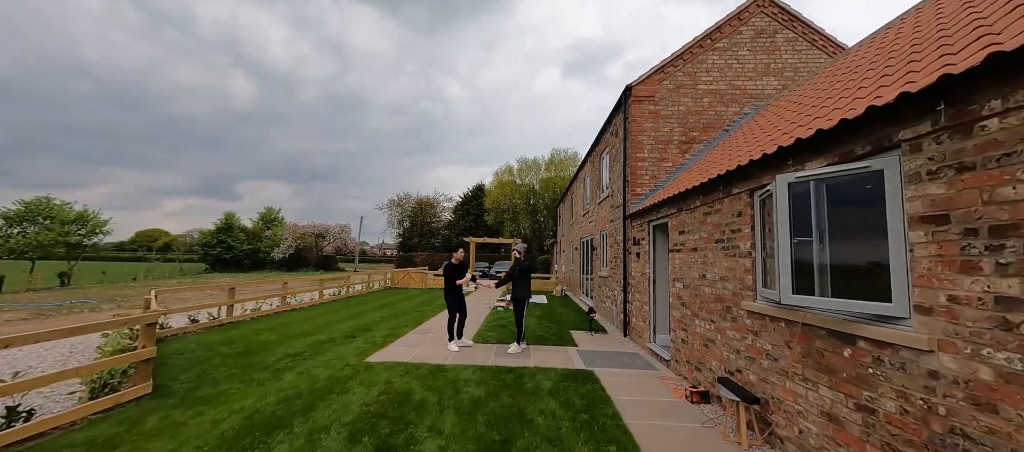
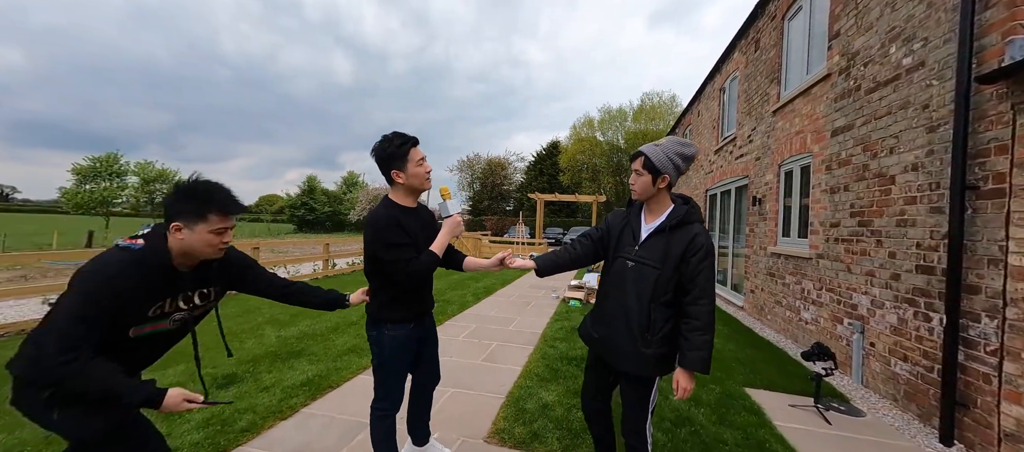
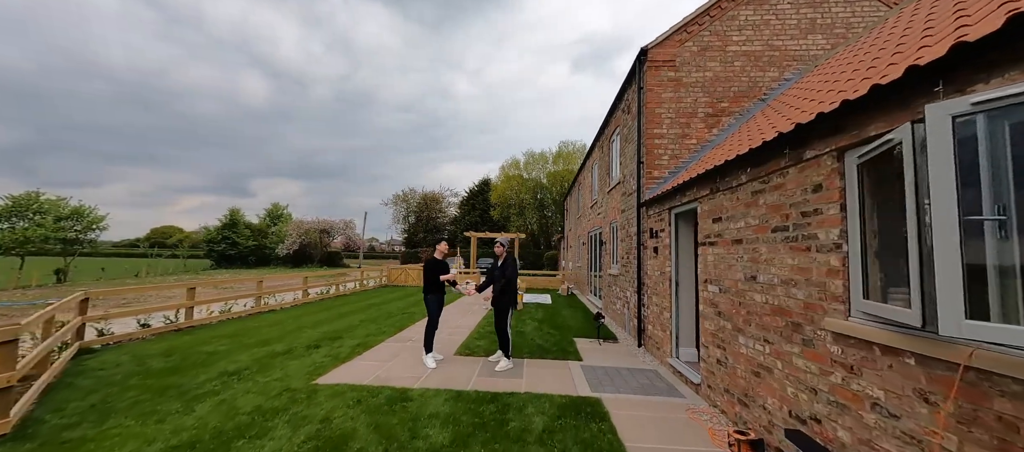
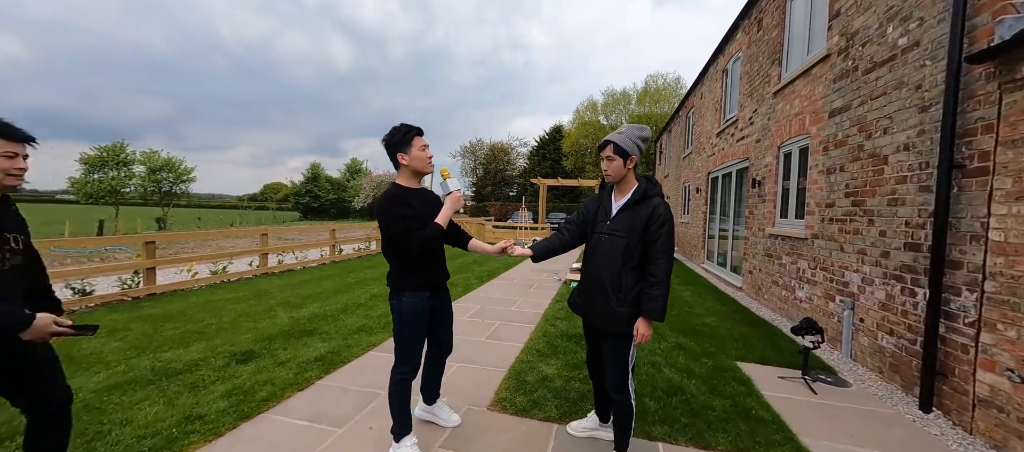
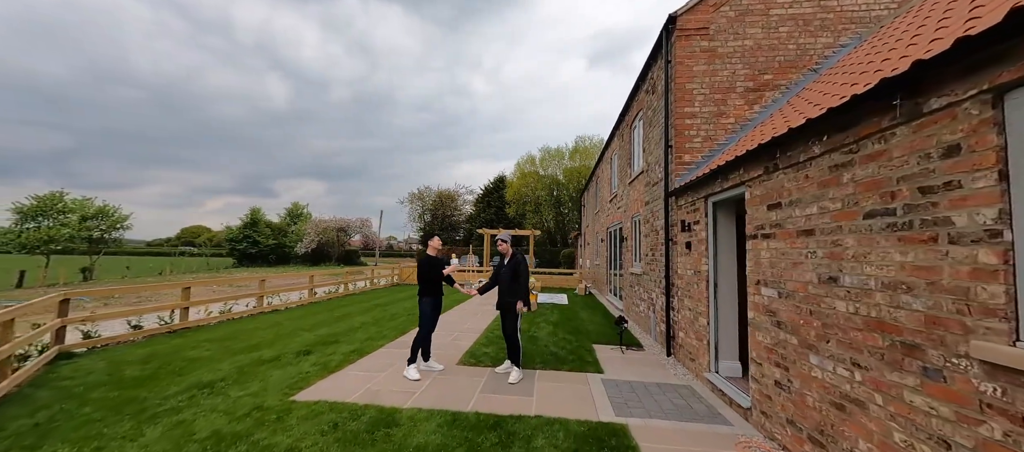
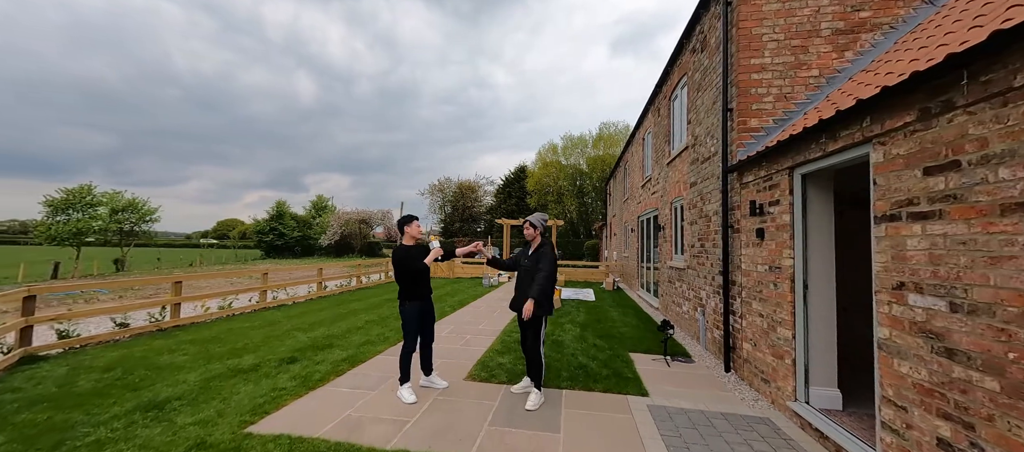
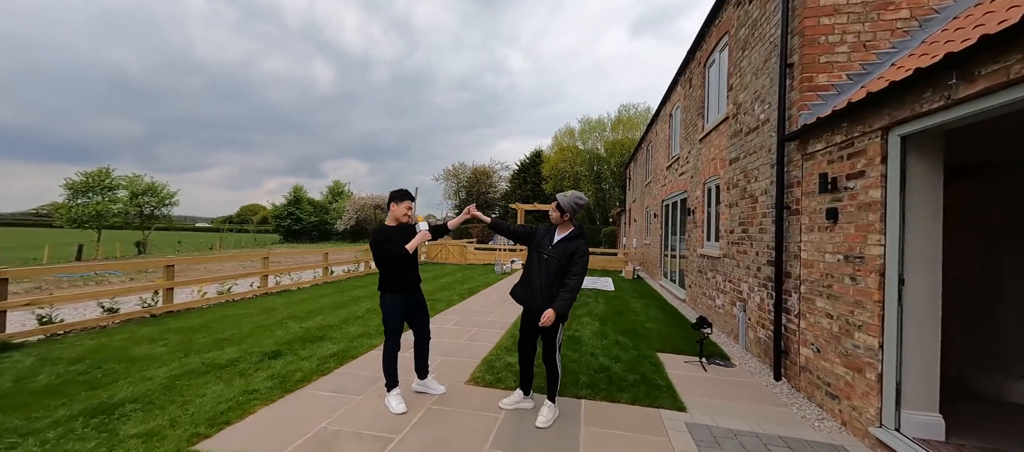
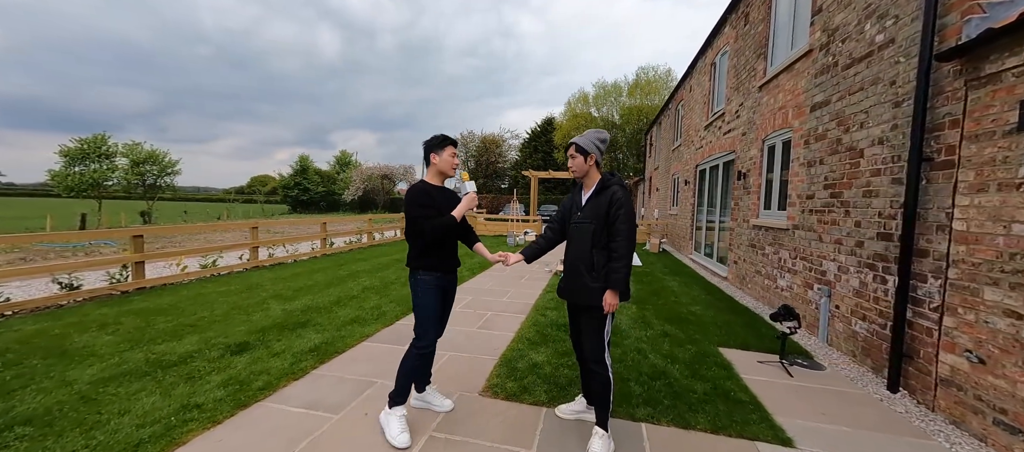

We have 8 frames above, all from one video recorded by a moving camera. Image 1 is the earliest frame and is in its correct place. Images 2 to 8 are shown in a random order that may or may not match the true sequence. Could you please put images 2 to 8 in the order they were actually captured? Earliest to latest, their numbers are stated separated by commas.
3, 5, 6, 7, 8, 4, 2
